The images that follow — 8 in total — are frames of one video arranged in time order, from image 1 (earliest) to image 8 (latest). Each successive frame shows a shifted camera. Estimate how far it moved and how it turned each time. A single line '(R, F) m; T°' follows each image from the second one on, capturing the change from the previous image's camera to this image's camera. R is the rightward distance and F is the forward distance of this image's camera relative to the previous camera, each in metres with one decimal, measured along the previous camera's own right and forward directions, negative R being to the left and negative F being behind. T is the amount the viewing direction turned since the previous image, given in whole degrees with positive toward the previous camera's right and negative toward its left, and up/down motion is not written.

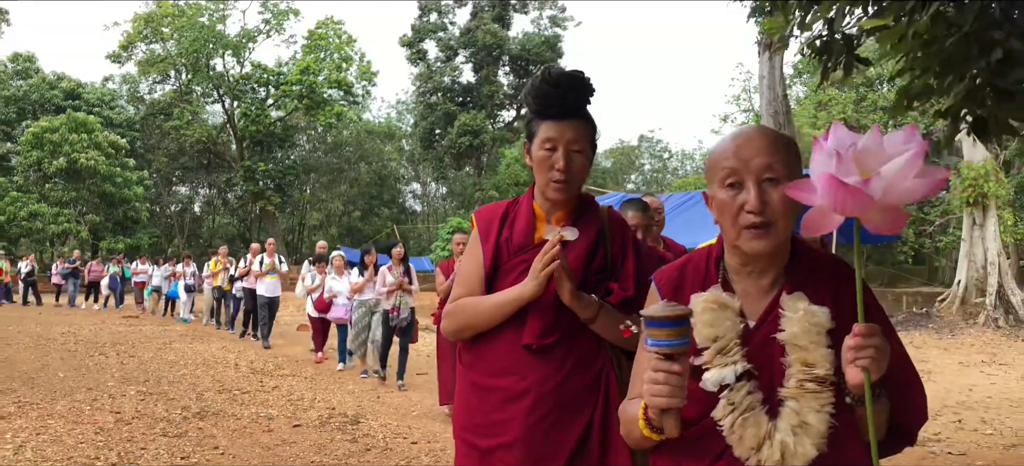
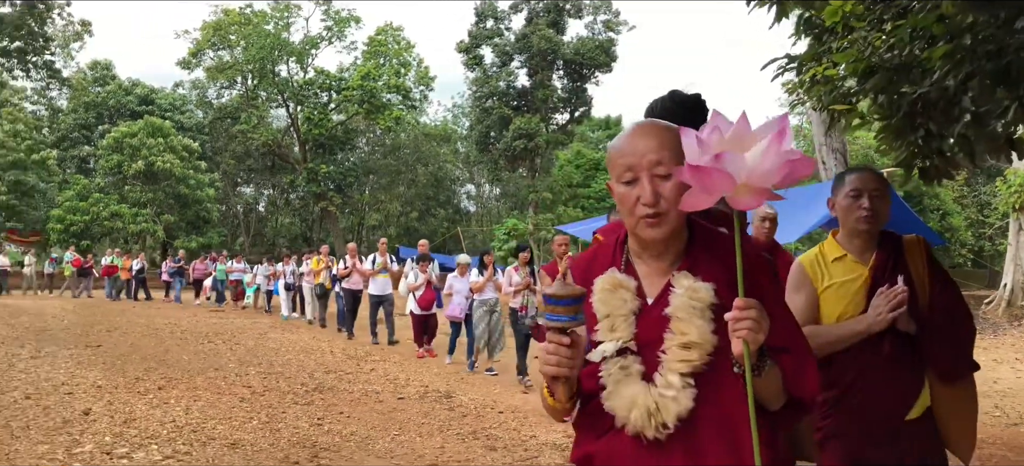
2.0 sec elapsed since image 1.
(-0.2, -1.1) m; -4°
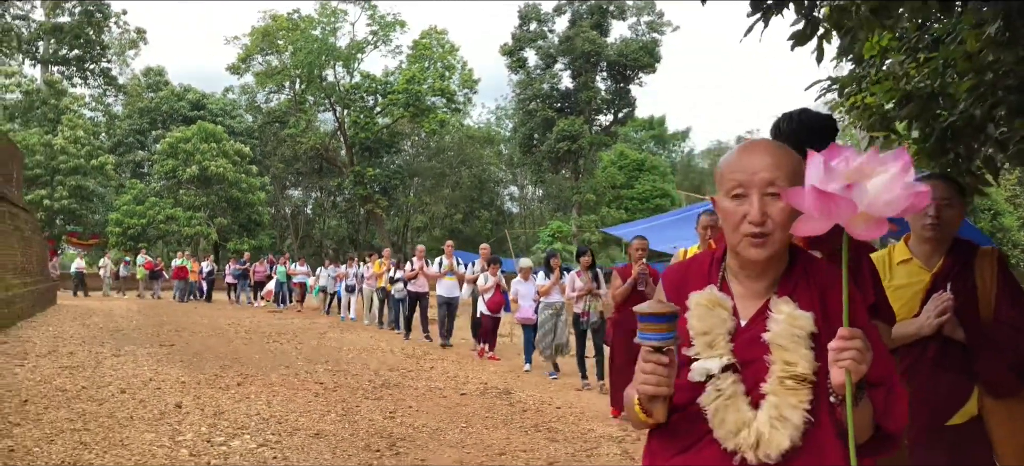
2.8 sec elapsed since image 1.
(-0.1, -0.4) m; -3°
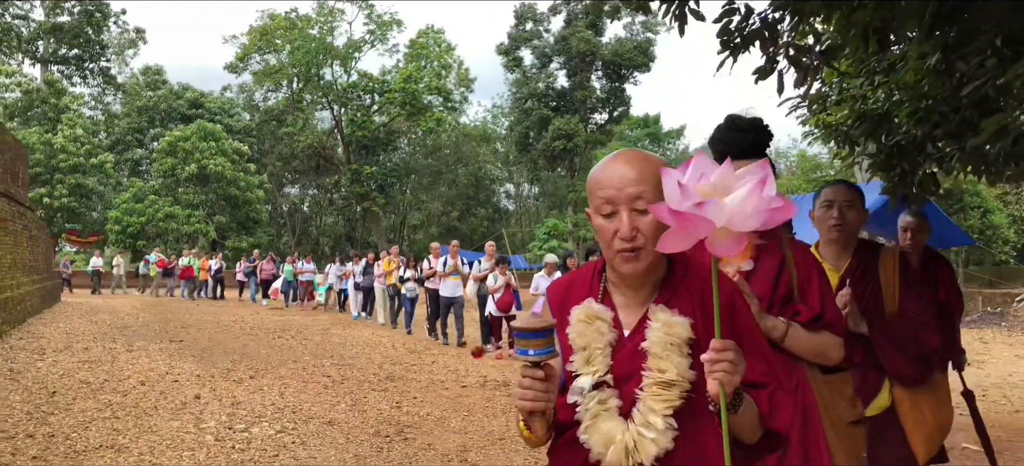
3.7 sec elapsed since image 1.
(0.0, -0.5) m; 0°
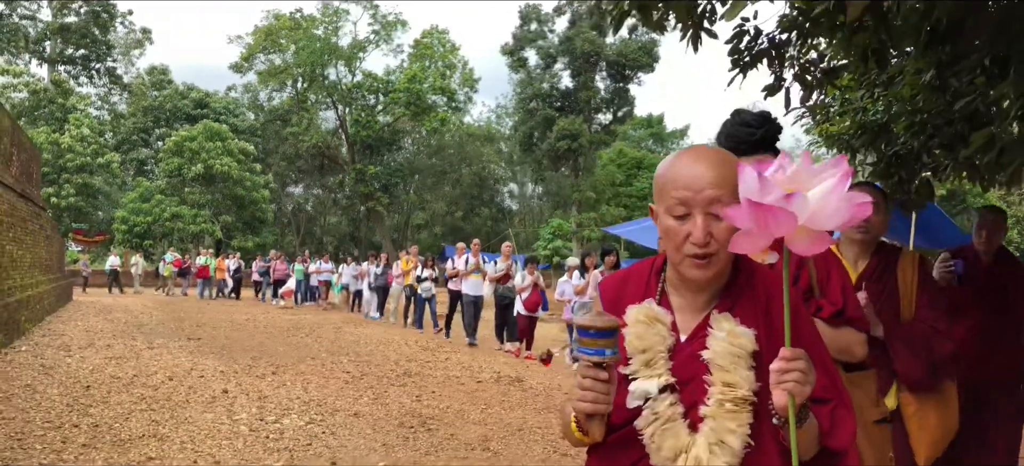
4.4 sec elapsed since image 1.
(-0.1, -0.3) m; 0°
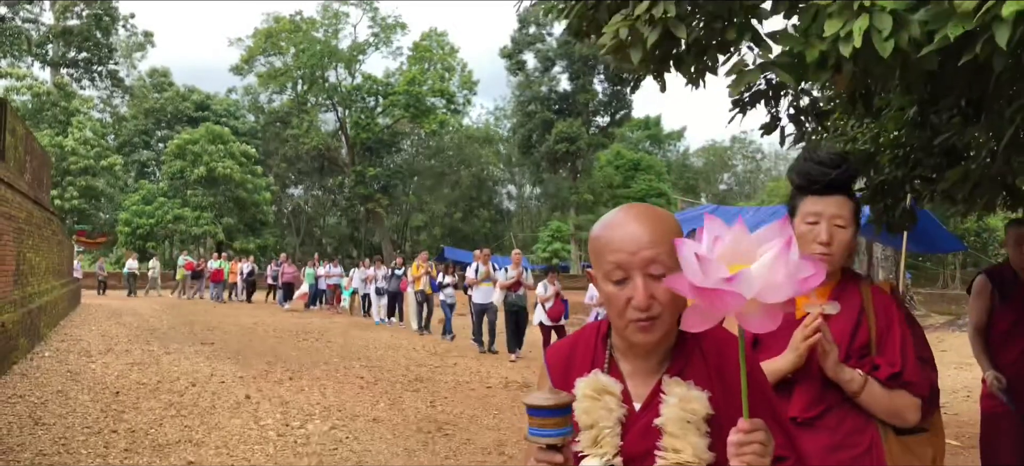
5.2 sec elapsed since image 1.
(-0.1, -0.4) m; 0°
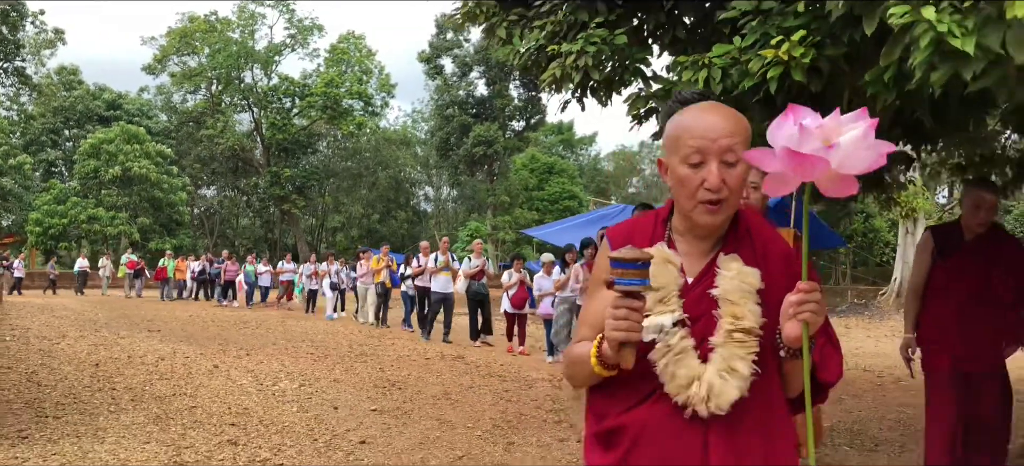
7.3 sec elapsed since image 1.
(-0.3, -1.4) m; +6°
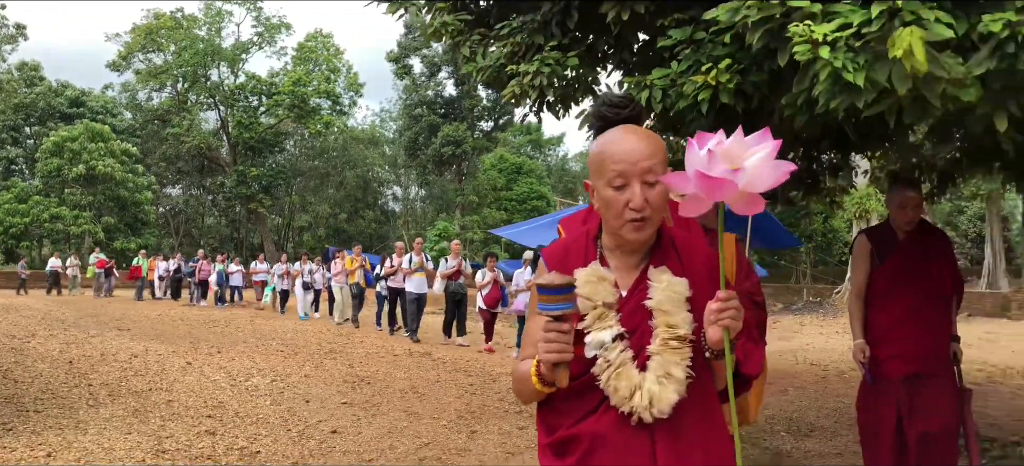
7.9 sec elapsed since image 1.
(0.0, -0.4) m; +2°
